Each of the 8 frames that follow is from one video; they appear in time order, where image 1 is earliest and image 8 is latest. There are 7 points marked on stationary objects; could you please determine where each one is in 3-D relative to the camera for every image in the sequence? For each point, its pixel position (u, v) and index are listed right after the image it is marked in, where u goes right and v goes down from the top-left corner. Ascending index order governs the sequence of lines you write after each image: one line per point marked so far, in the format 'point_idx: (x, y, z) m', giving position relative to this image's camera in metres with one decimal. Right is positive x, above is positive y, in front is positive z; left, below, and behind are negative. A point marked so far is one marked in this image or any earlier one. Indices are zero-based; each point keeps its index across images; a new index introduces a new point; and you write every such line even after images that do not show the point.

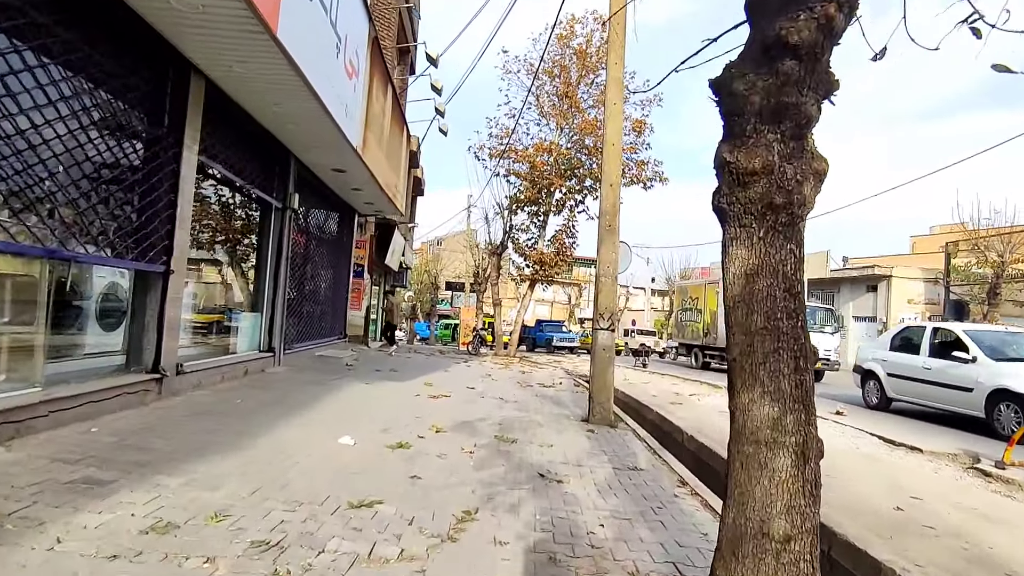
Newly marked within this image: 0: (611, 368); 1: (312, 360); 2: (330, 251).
0: (+1.5, -1.2, +8.6) m
1: (-4.6, -1.7, +12.9) m
2: (-5.0, +0.9, +15.6) m
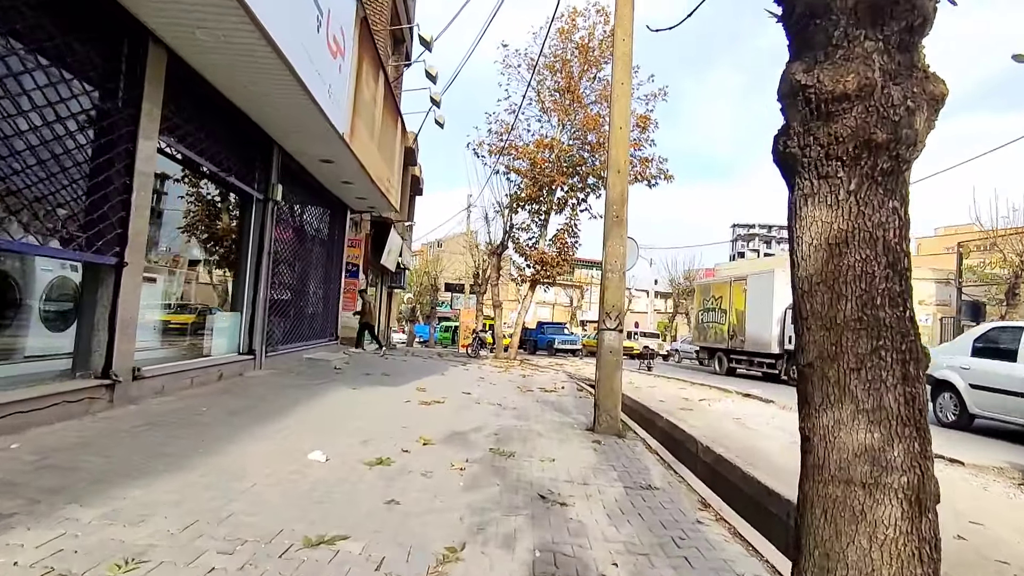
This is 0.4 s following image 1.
0: (+1.5, -1.2, +7.9) m
1: (-4.6, -1.6, +12.2) m
2: (-5.0, +1.0, +14.9) m
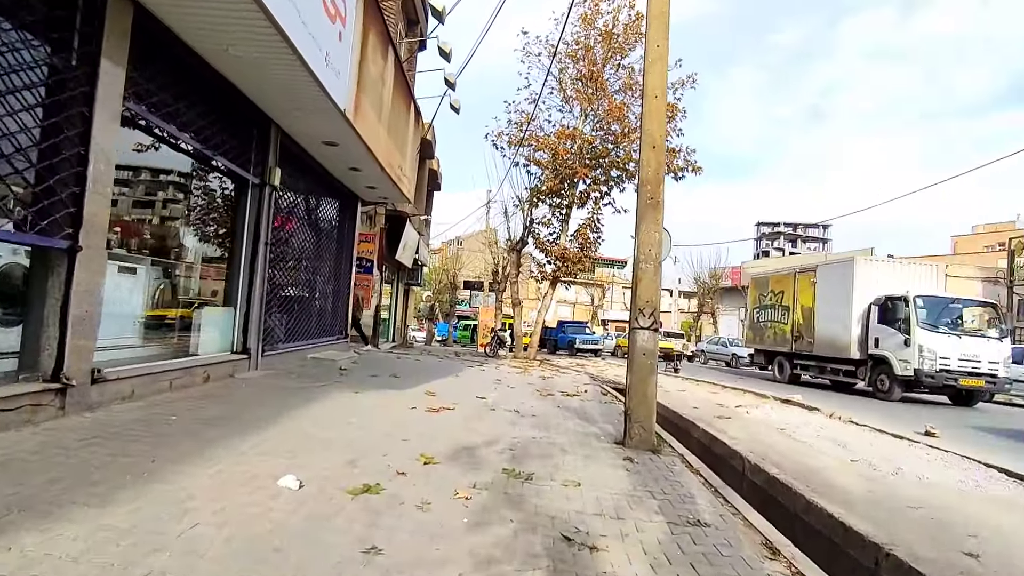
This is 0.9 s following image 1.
0: (+1.7, -1.1, +6.9) m
1: (-4.2, -1.5, +11.4) m
2: (-4.5, +1.1, +14.1) m
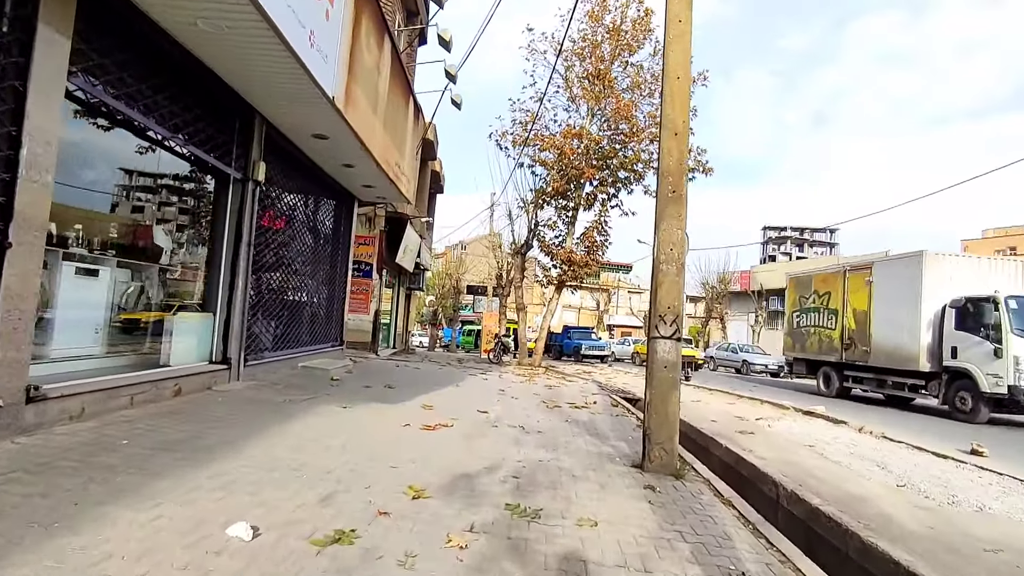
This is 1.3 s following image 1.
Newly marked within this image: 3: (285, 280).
0: (+1.8, -1.1, +6.1) m
1: (-4.1, -1.6, +10.6) m
2: (-4.4, +1.0, +13.4) m
3: (-4.5, +0.2, +11.3) m
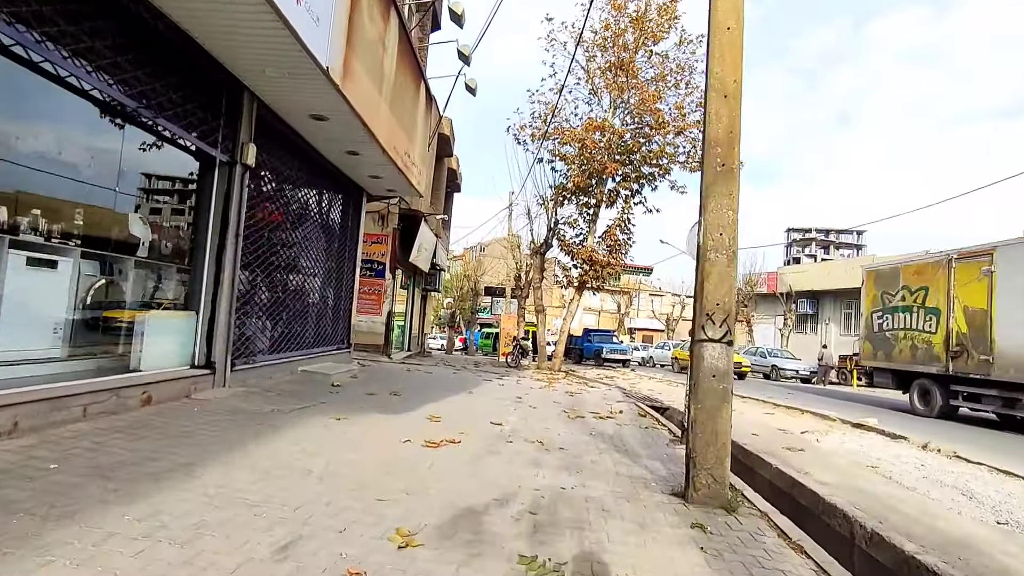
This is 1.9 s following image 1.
0: (+1.9, -1.1, +5.0) m
1: (-3.8, -1.5, +9.8) m
2: (-4.0, +1.0, +12.5) m
3: (-4.2, +0.2, +10.4) m
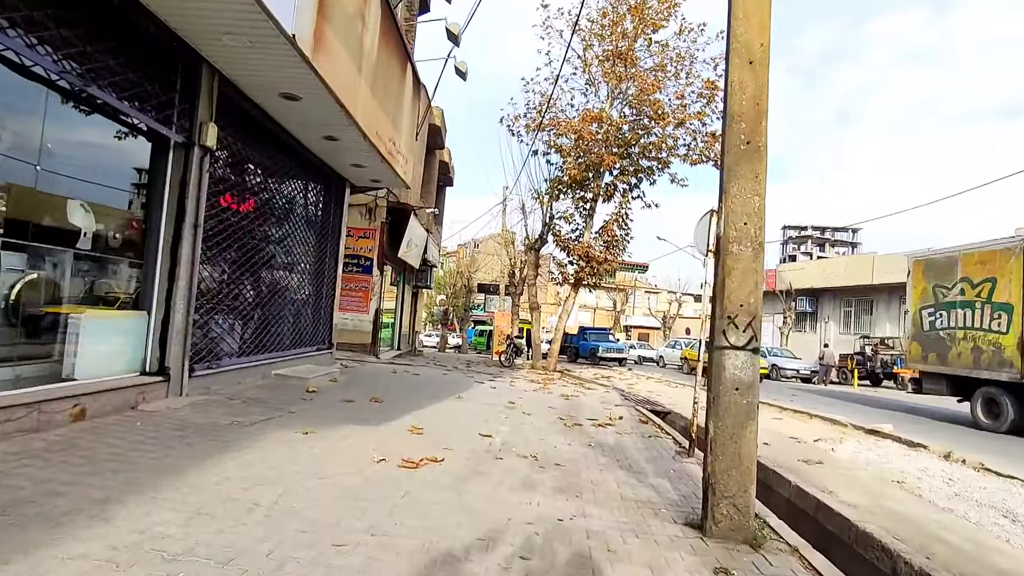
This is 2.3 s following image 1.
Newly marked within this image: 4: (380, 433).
0: (+1.8, -1.1, +4.3) m
1: (-4.0, -1.5, +9.0) m
2: (-4.2, +1.1, +11.7) m
3: (-4.3, +0.3, +9.6) m
4: (-1.5, -1.7, +6.4) m
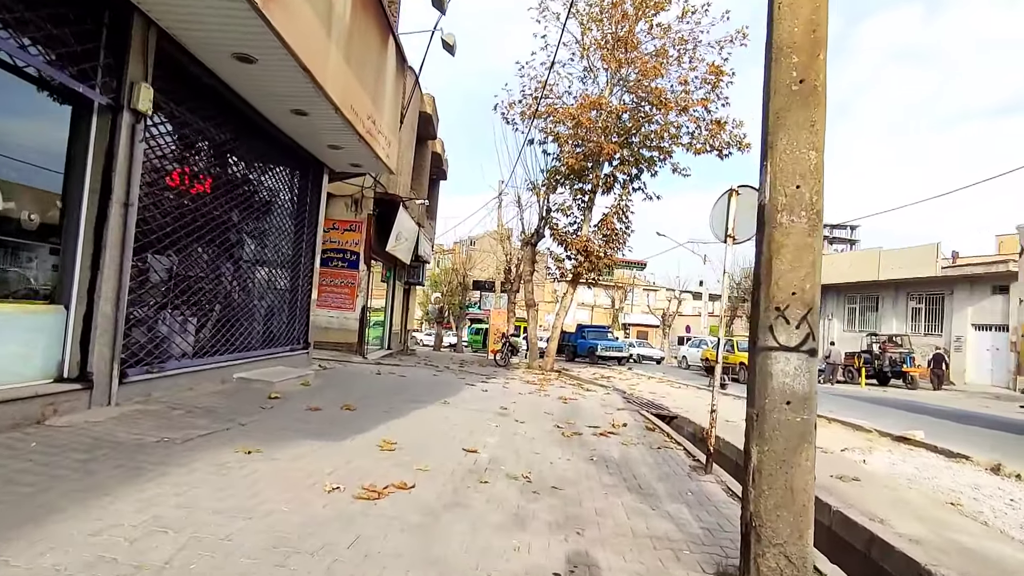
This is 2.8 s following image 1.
0: (+1.7, -0.9, +3.3) m
1: (-4.1, -1.4, +7.9) m
2: (-4.3, +1.2, +10.7) m
3: (-4.5, +0.4, +8.6) m
4: (-1.6, -1.6, +5.4) m
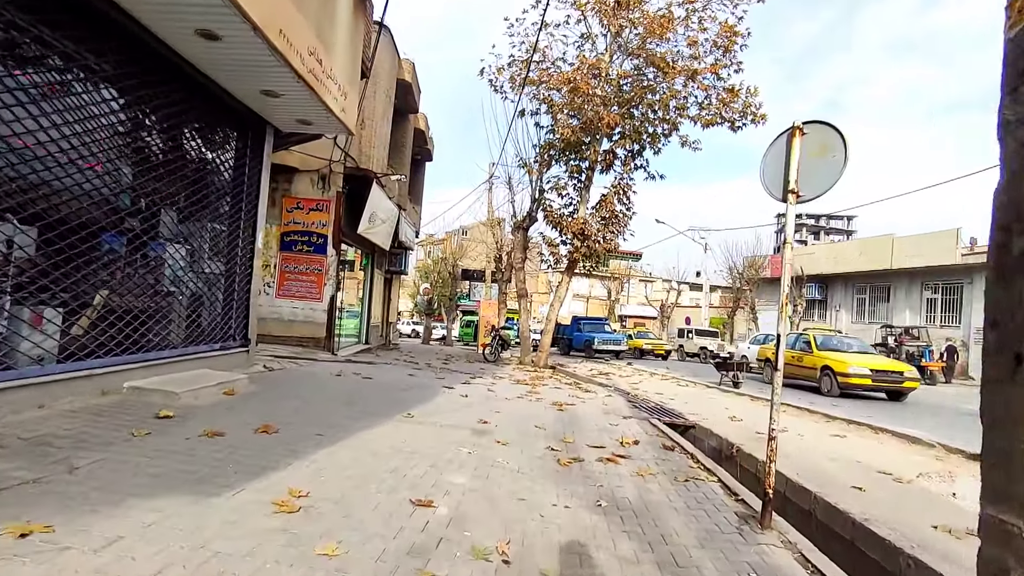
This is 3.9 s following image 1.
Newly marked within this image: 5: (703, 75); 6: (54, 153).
0: (+1.6, -0.8, +1.3) m
1: (-4.3, -1.2, +5.9) m
2: (-4.6, +1.4, +8.6) m
3: (-4.7, +0.6, +6.6) m
4: (-1.8, -1.4, +3.4) m
5: (+5.8, +6.5, +17.2) m
6: (-4.6, +1.4, +5.7) m
